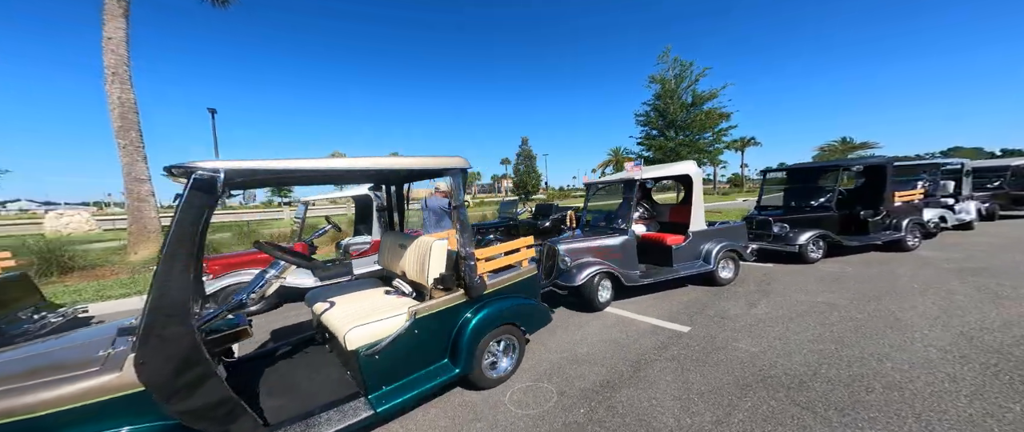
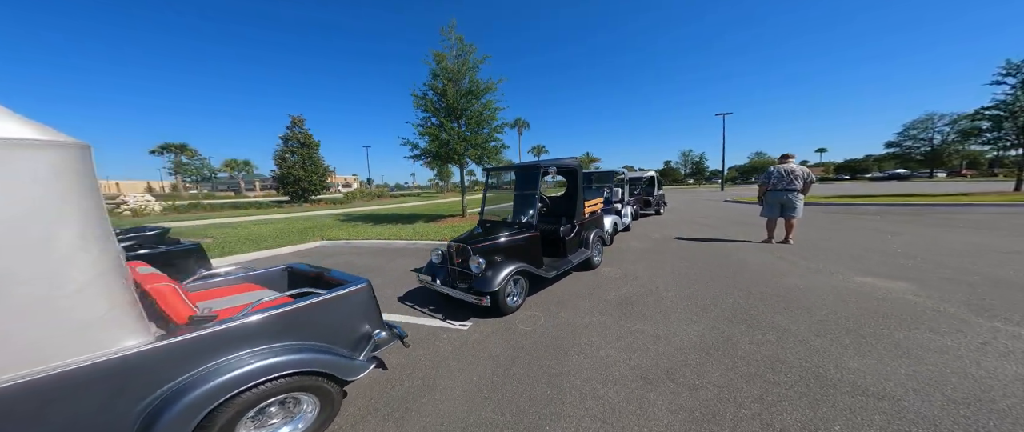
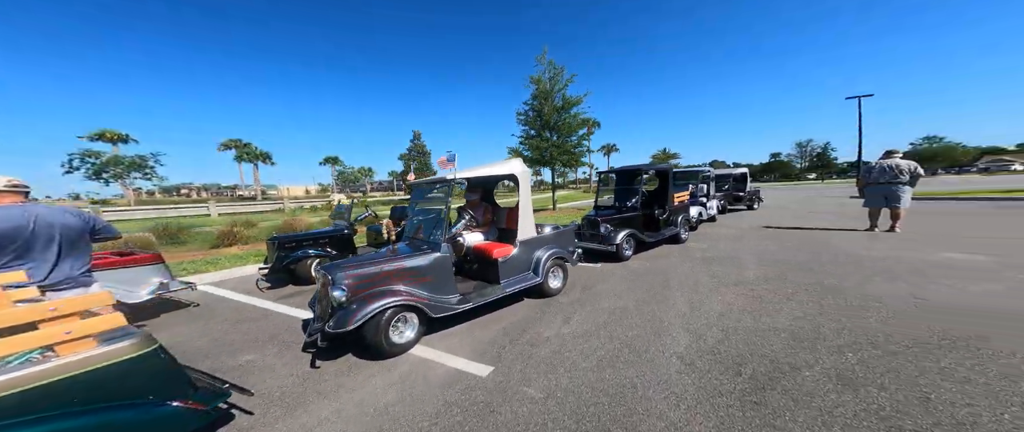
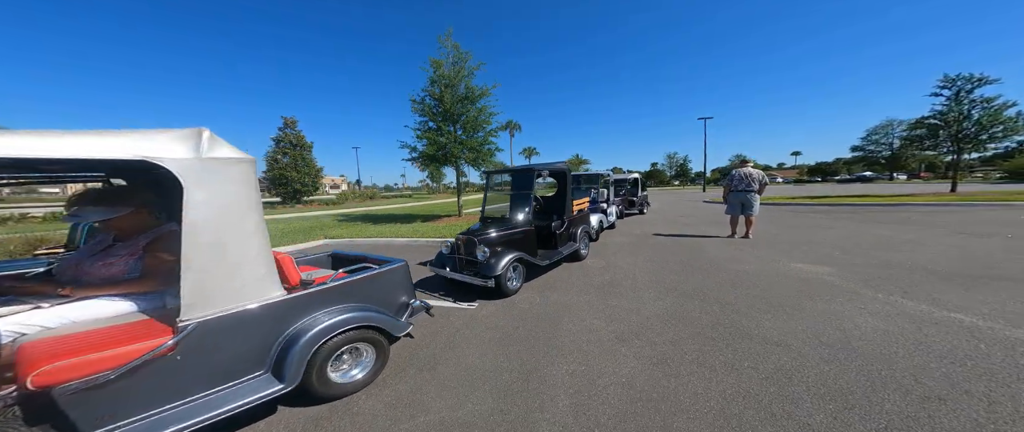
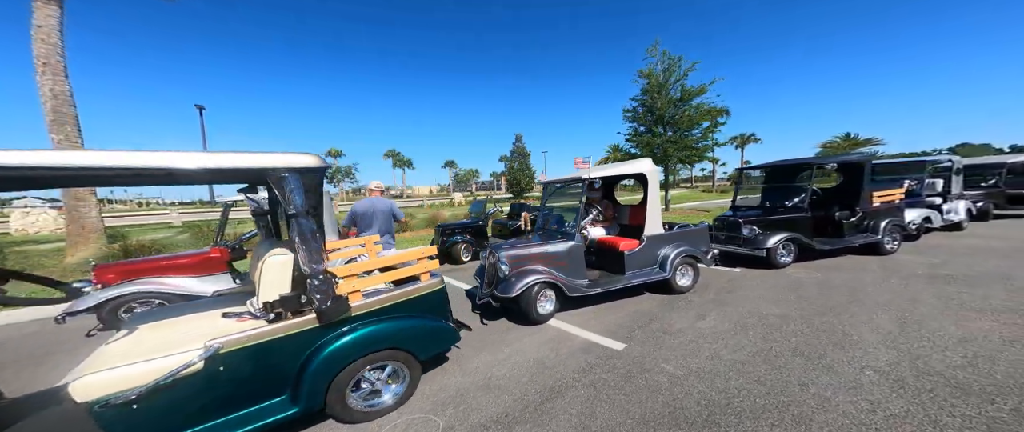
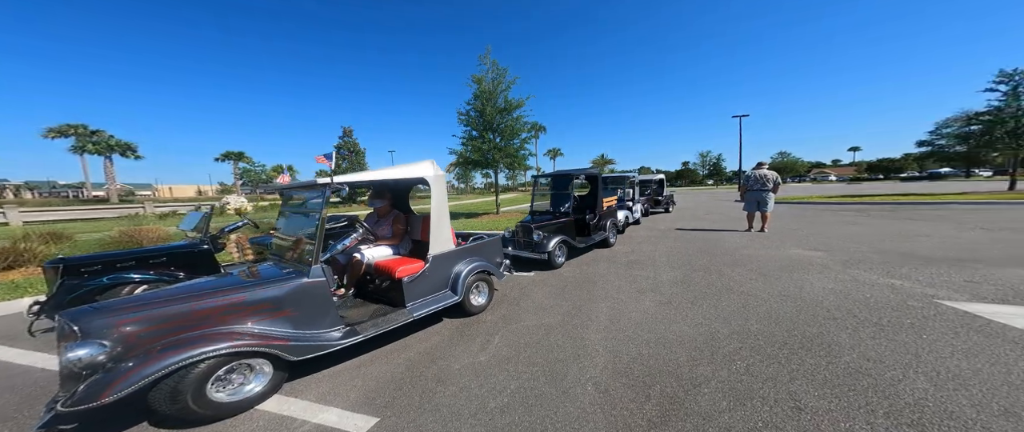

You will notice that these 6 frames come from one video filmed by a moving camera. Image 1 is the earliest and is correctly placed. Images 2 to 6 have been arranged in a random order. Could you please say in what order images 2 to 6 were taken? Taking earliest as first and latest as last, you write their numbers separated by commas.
5, 3, 6, 4, 2
